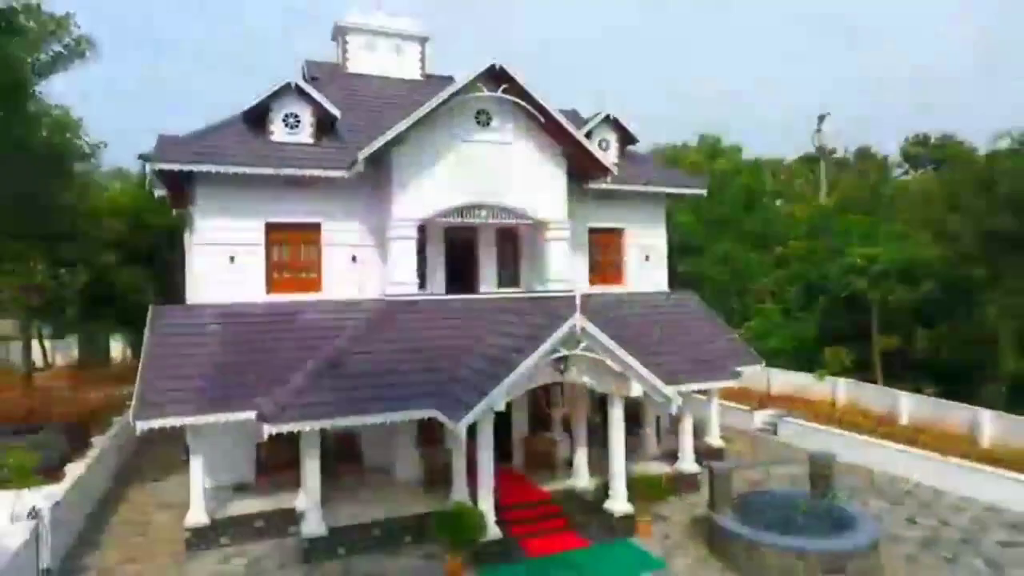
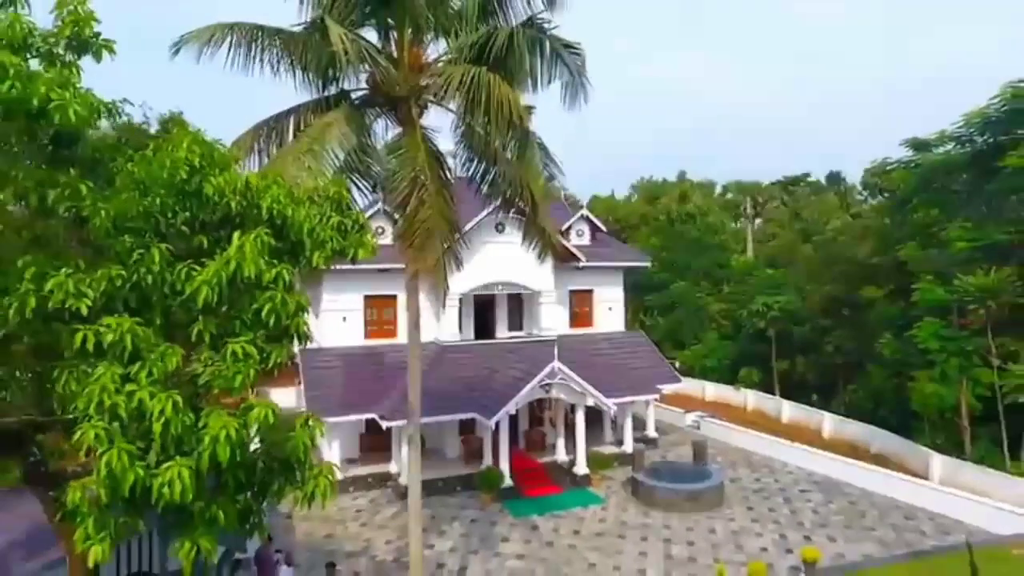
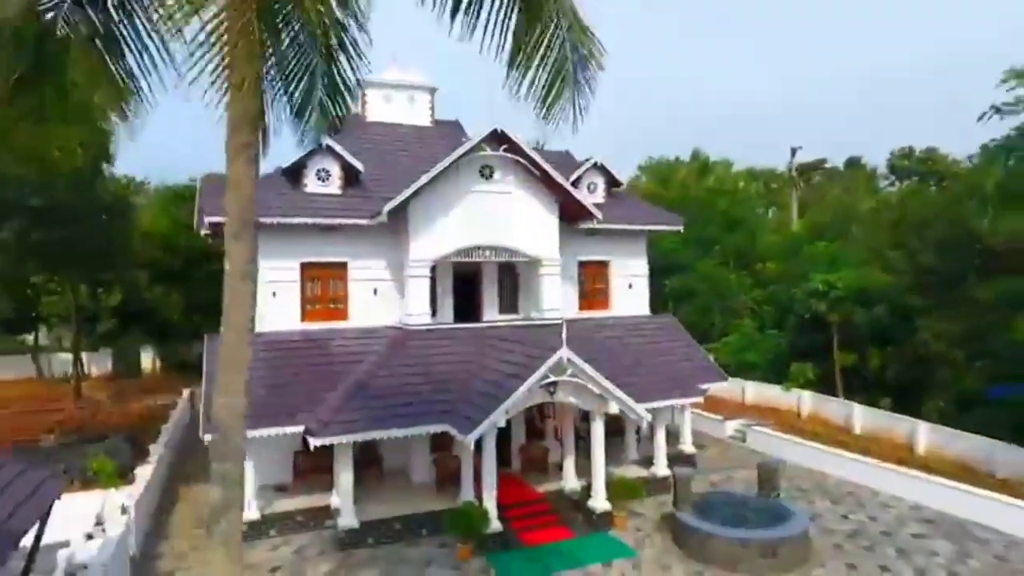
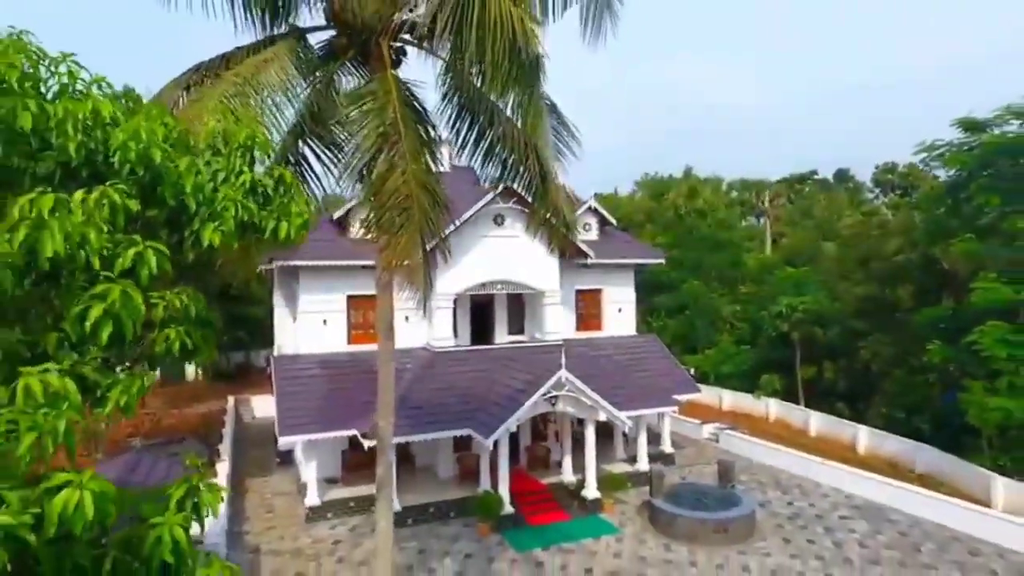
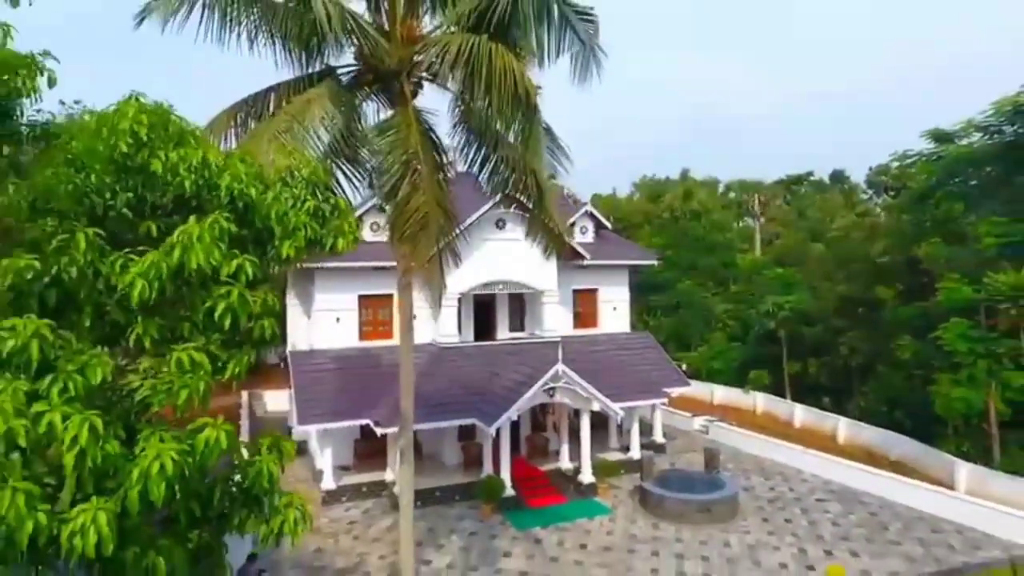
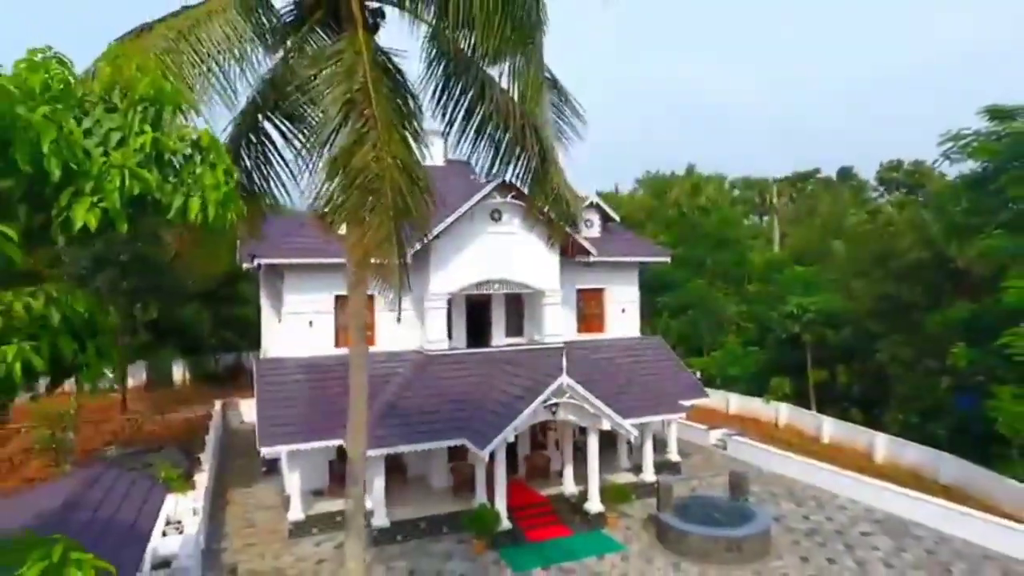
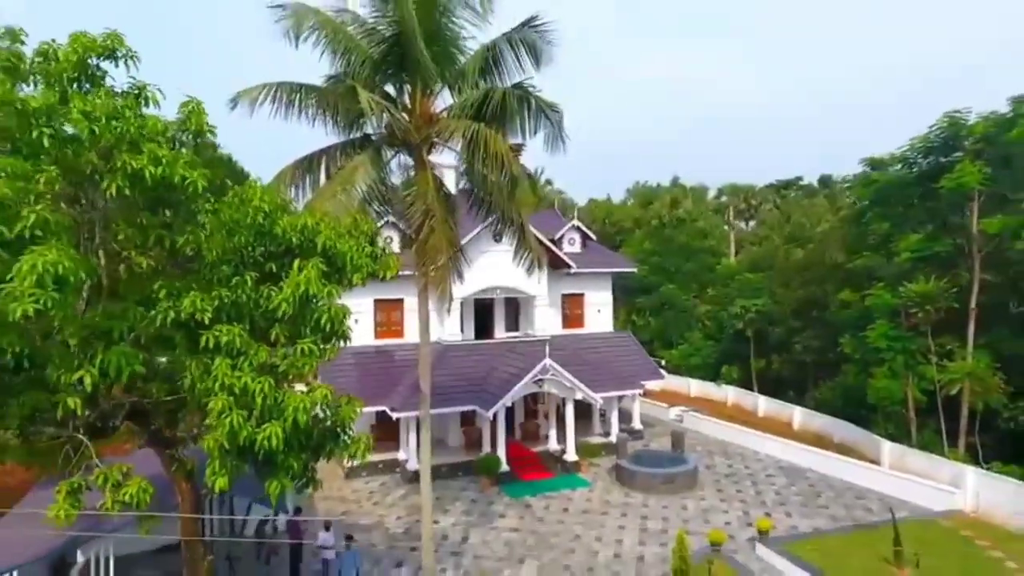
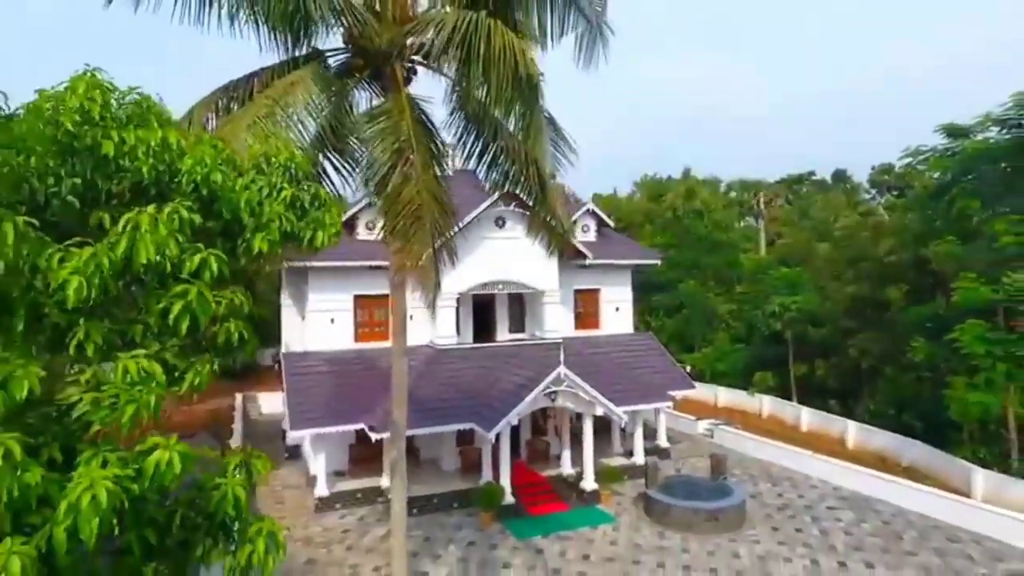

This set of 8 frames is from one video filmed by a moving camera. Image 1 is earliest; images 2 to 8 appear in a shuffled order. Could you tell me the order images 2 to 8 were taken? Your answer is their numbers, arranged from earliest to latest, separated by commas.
3, 6, 4, 8, 5, 2, 7
